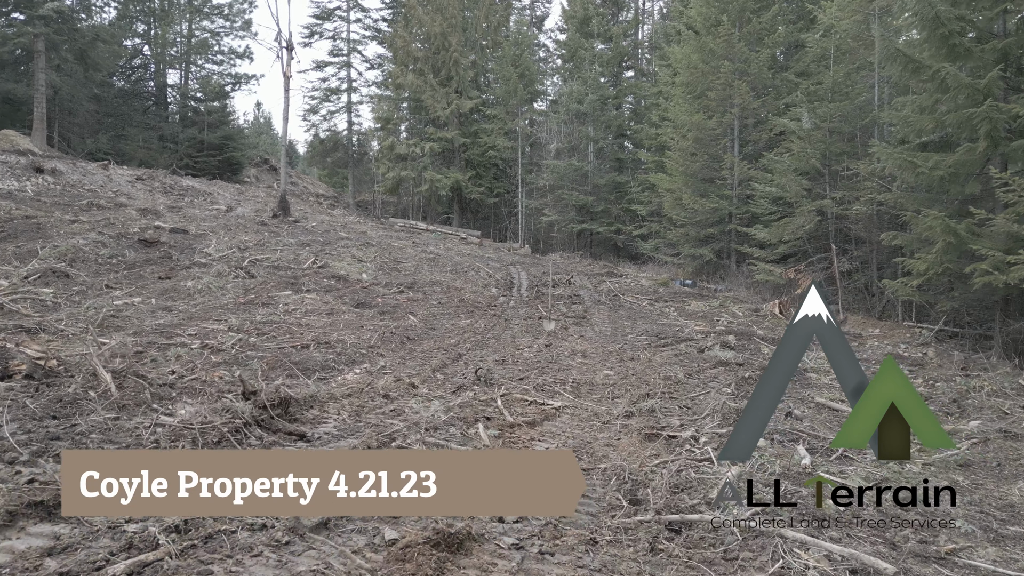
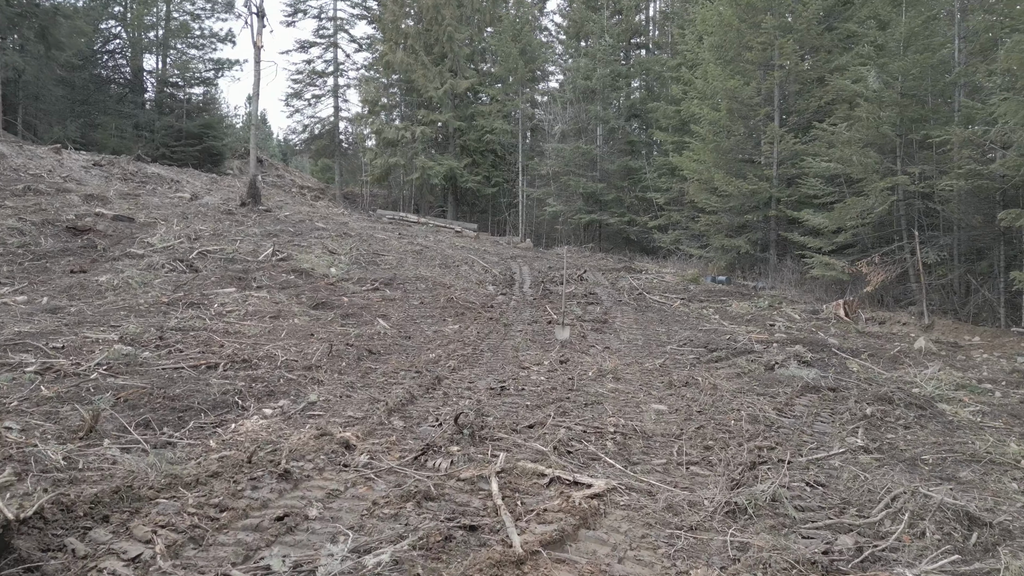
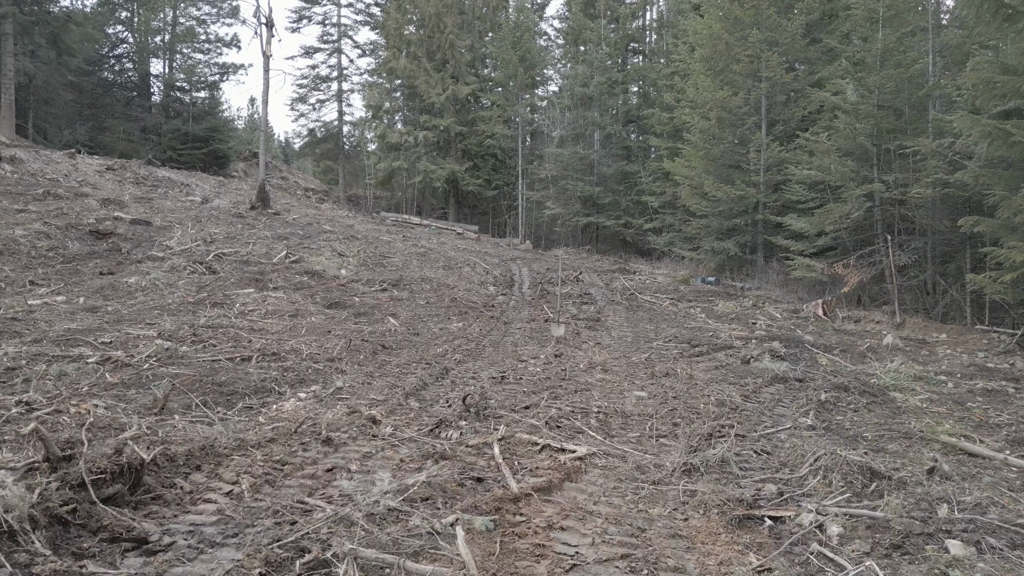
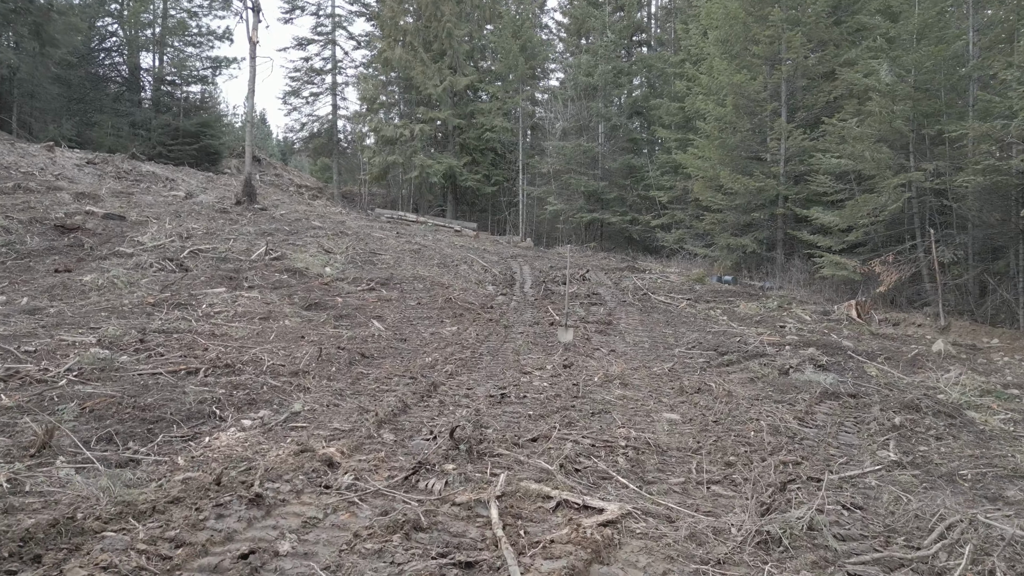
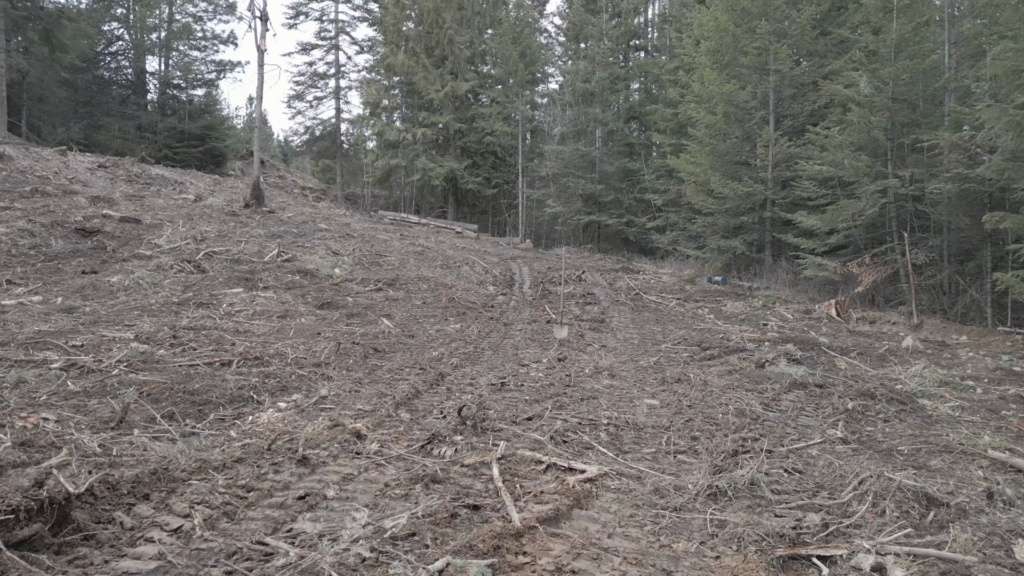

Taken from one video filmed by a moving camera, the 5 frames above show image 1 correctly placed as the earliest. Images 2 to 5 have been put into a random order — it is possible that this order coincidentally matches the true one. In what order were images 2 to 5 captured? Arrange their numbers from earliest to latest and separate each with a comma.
3, 5, 2, 4
